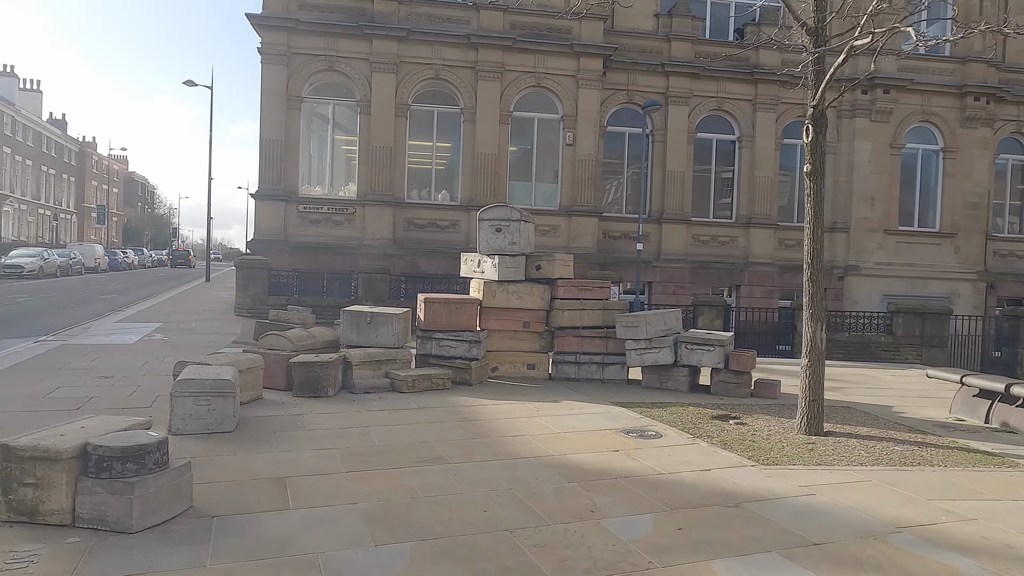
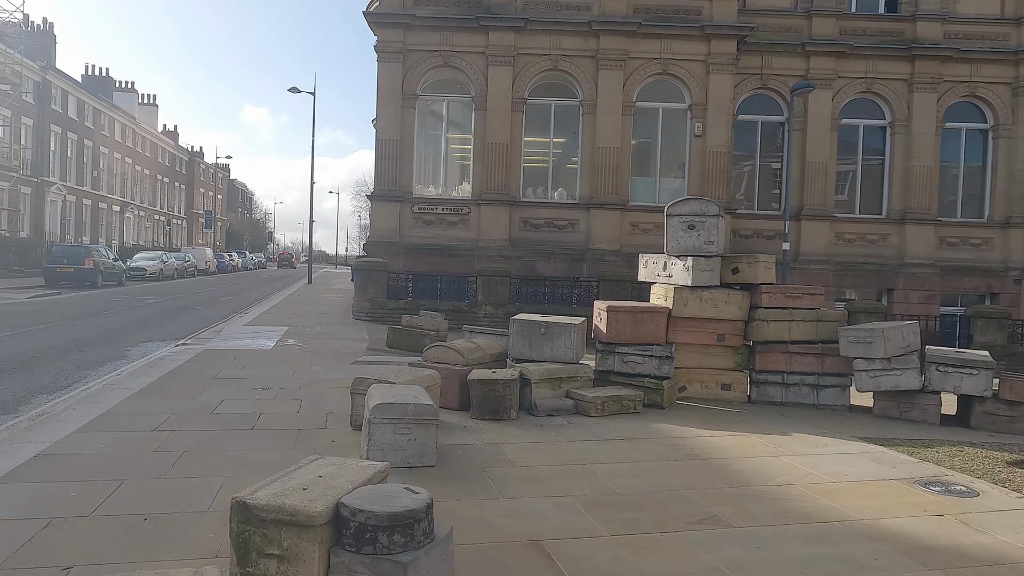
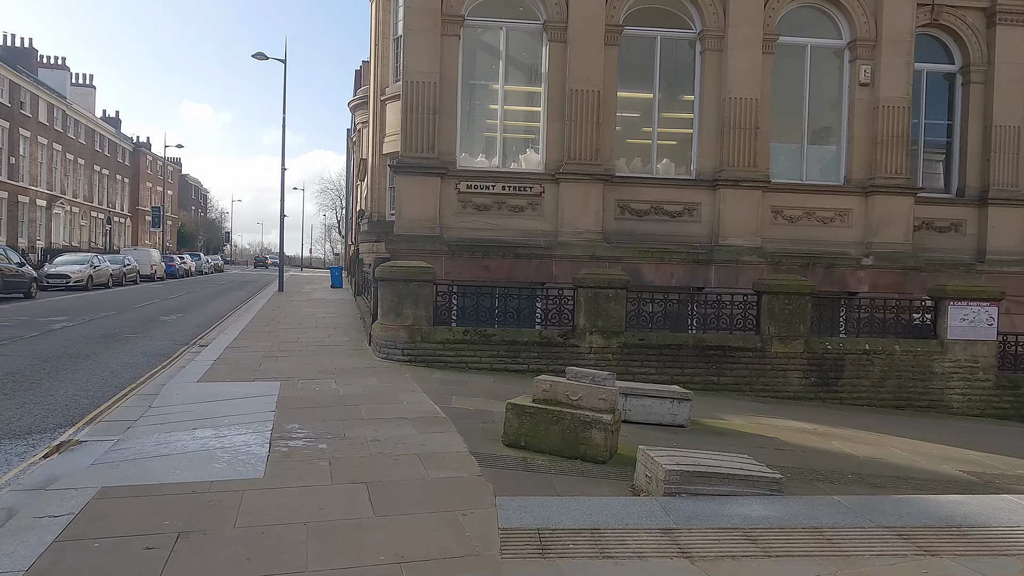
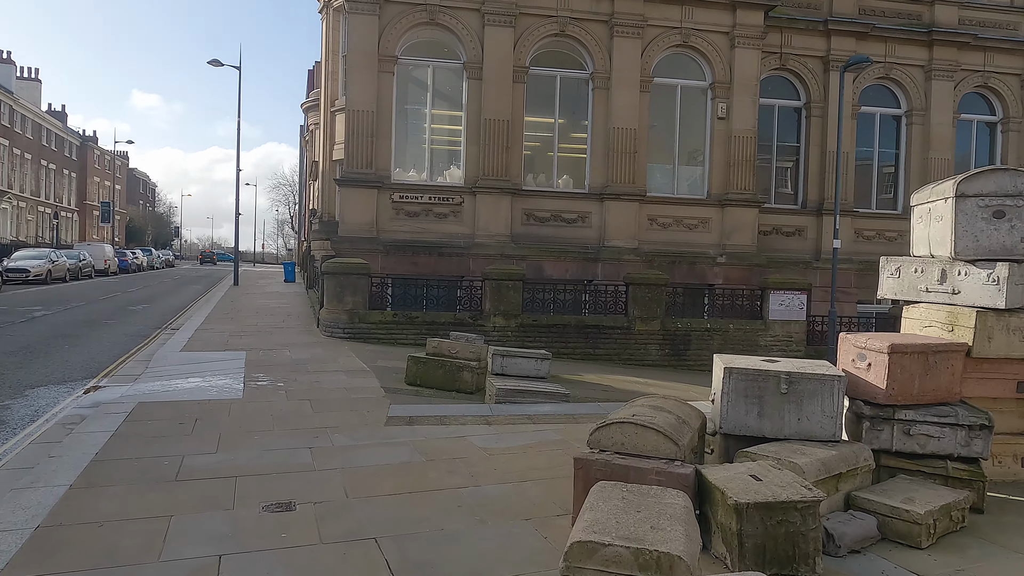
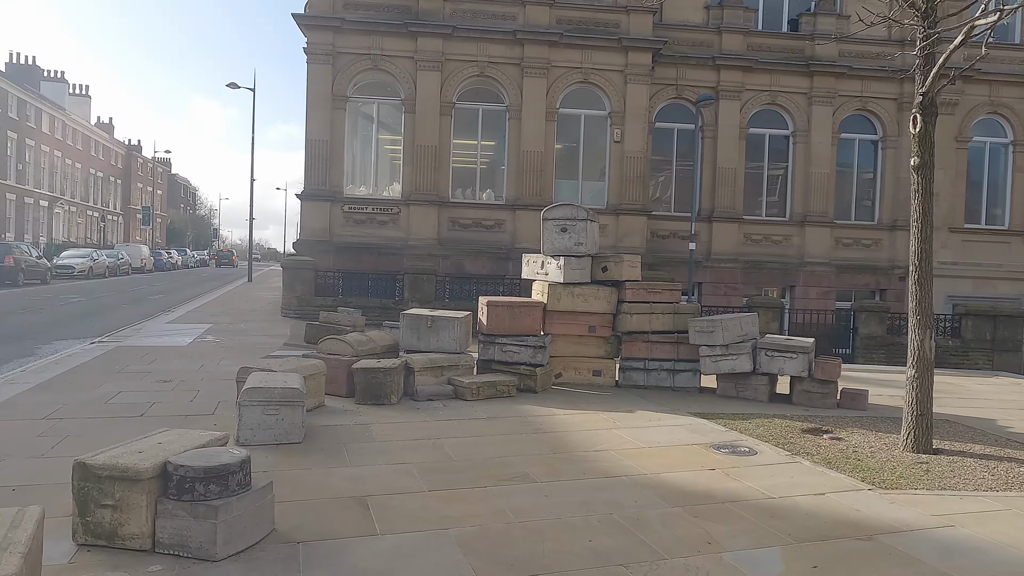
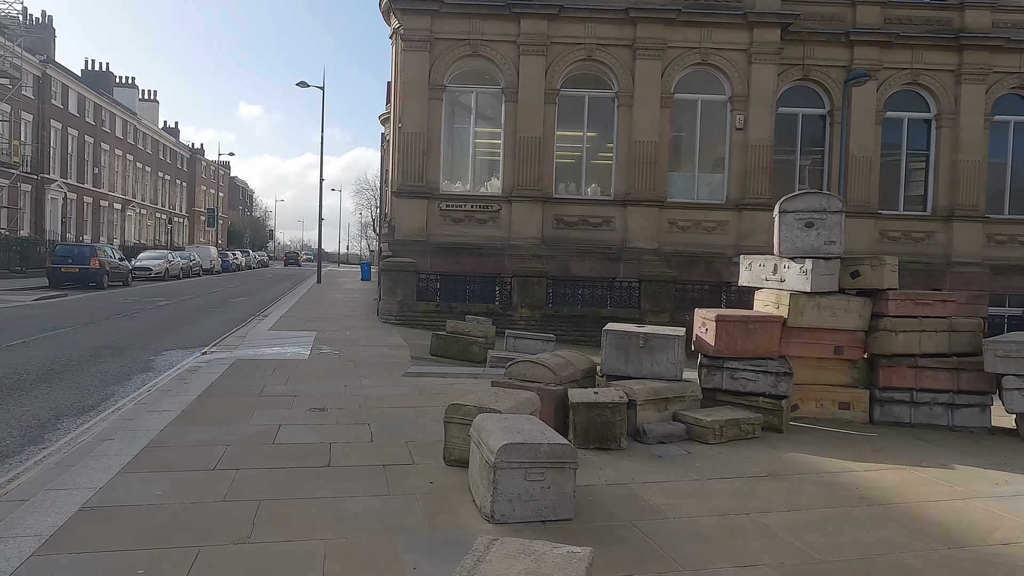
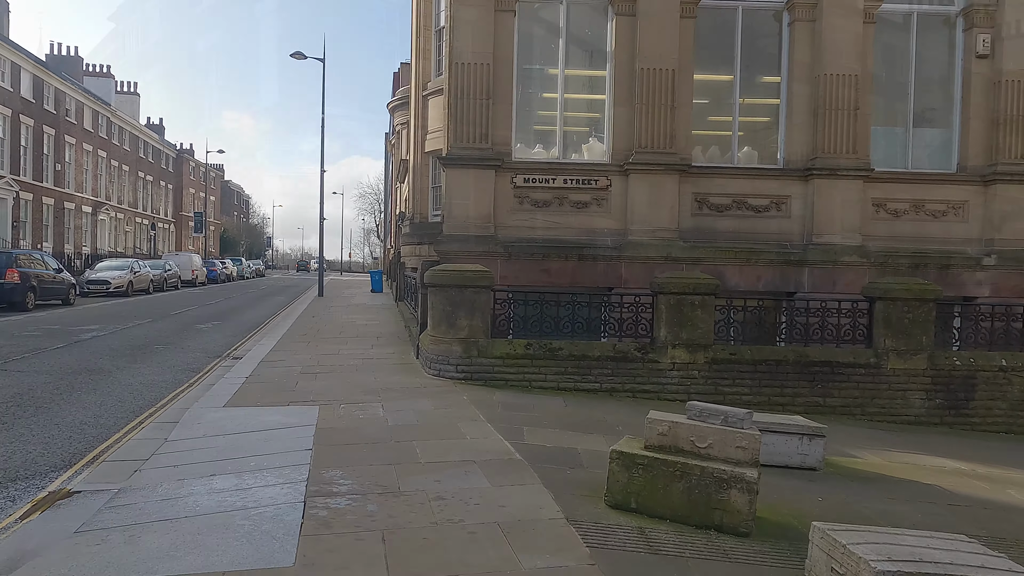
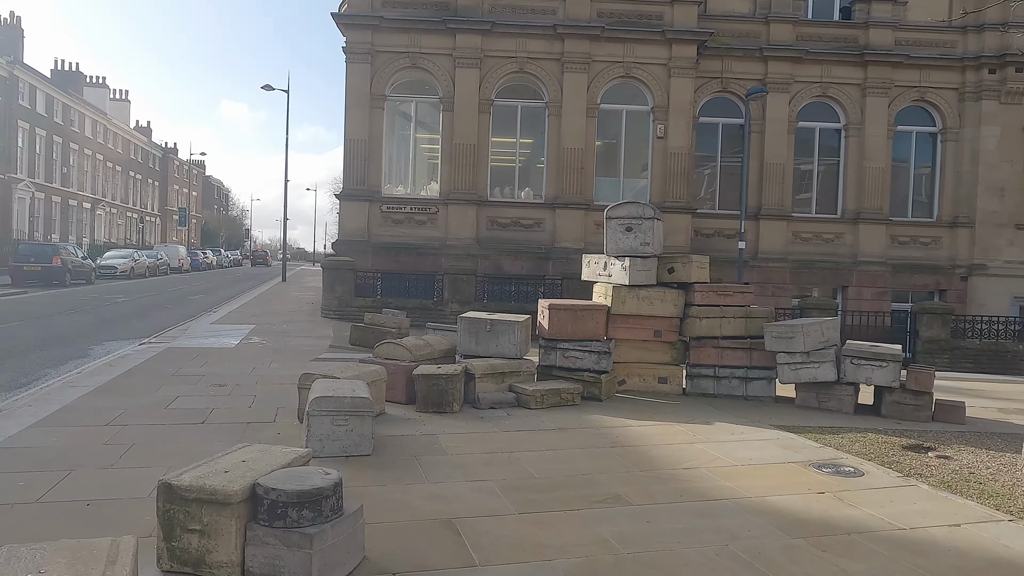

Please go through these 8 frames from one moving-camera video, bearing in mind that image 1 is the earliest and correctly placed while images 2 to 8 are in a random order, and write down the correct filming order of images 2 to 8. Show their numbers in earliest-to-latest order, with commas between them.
5, 8, 2, 6, 4, 3, 7
